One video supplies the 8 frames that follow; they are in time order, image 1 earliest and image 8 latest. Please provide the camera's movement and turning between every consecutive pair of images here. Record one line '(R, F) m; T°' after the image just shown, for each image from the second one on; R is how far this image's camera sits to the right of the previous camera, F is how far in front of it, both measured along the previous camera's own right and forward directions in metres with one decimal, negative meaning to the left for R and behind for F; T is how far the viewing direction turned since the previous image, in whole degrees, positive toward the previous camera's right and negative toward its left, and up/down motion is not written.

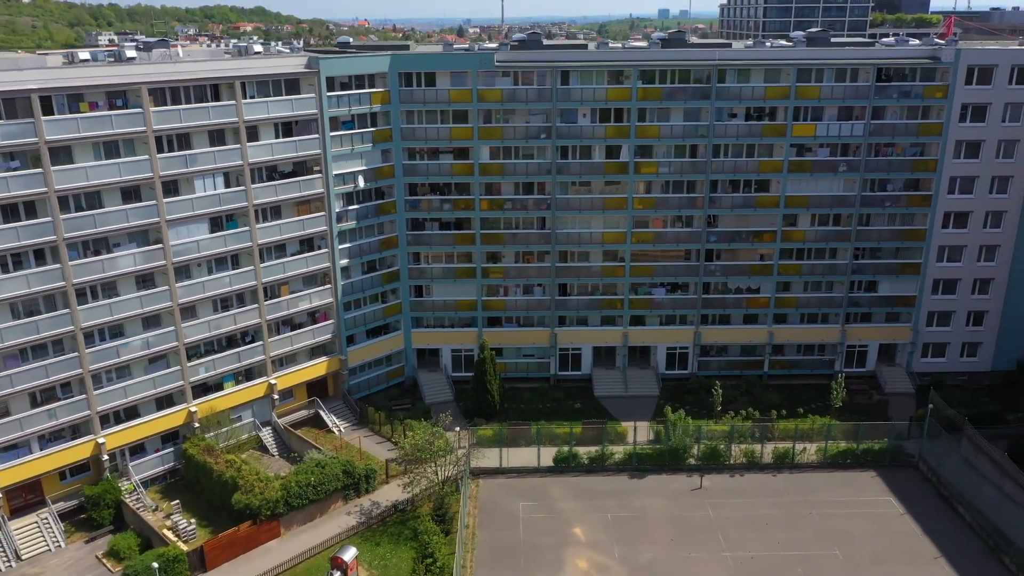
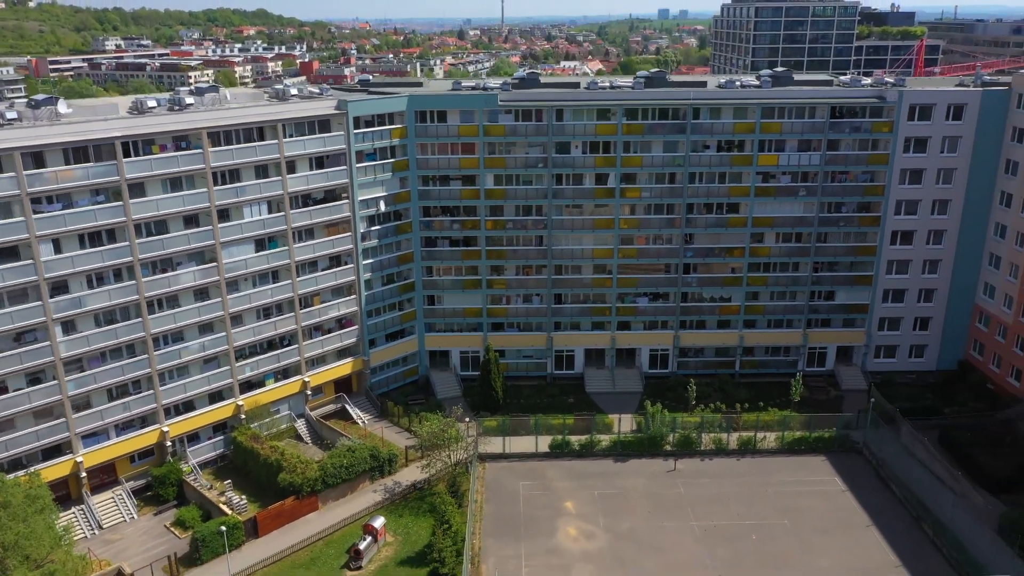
(-0.1, -5.5) m; 0°
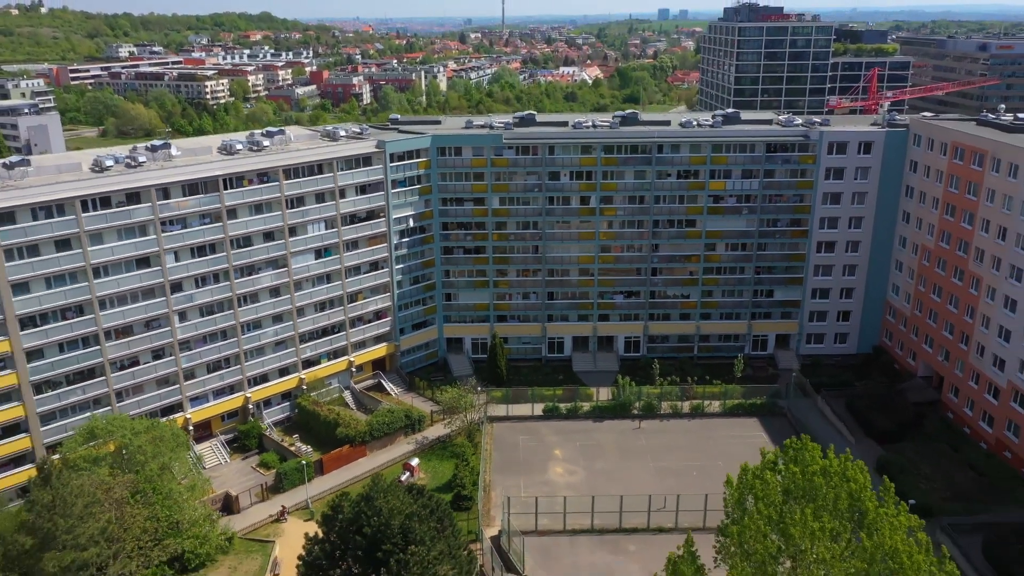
(-0.1, -11.2) m; 0°
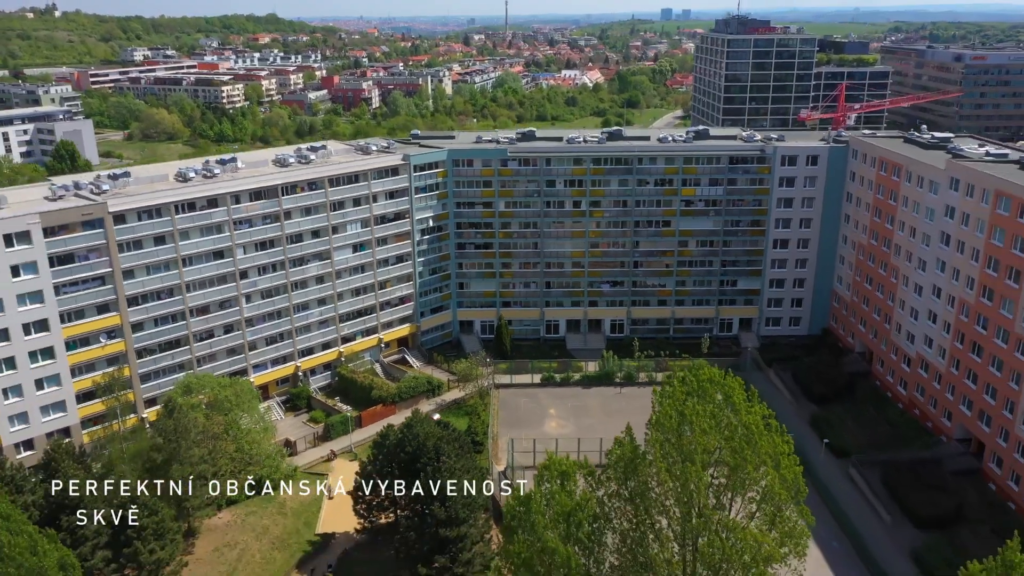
(0.0, -10.3) m; 0°
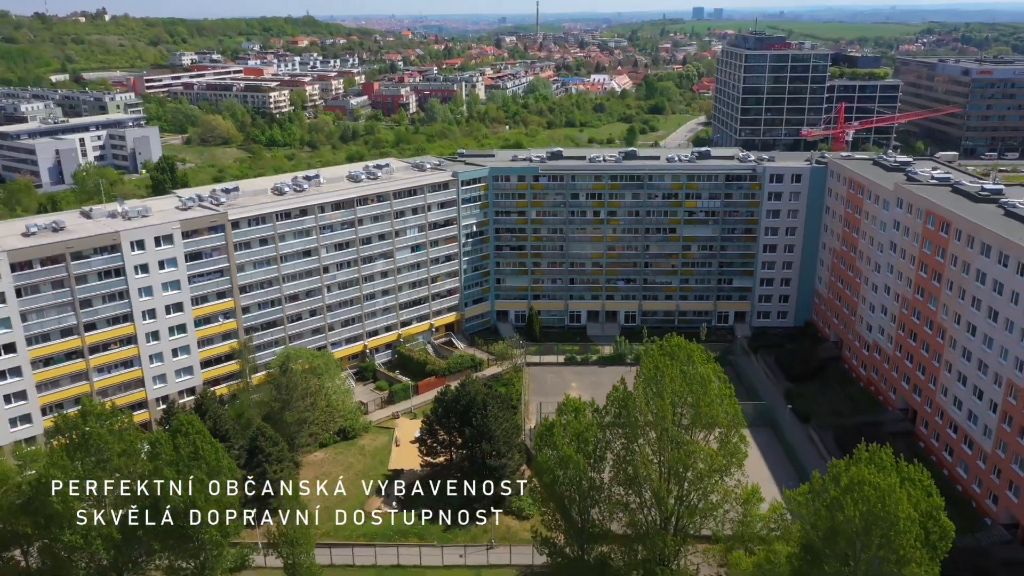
(-0.1, -12.6) m; -2°
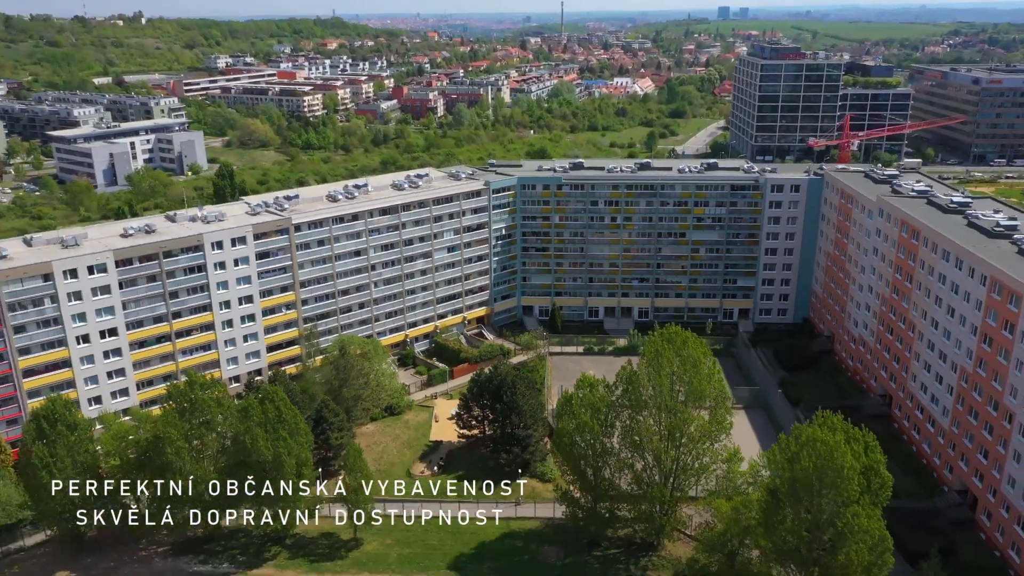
(-0.3, -8.7) m; -2°
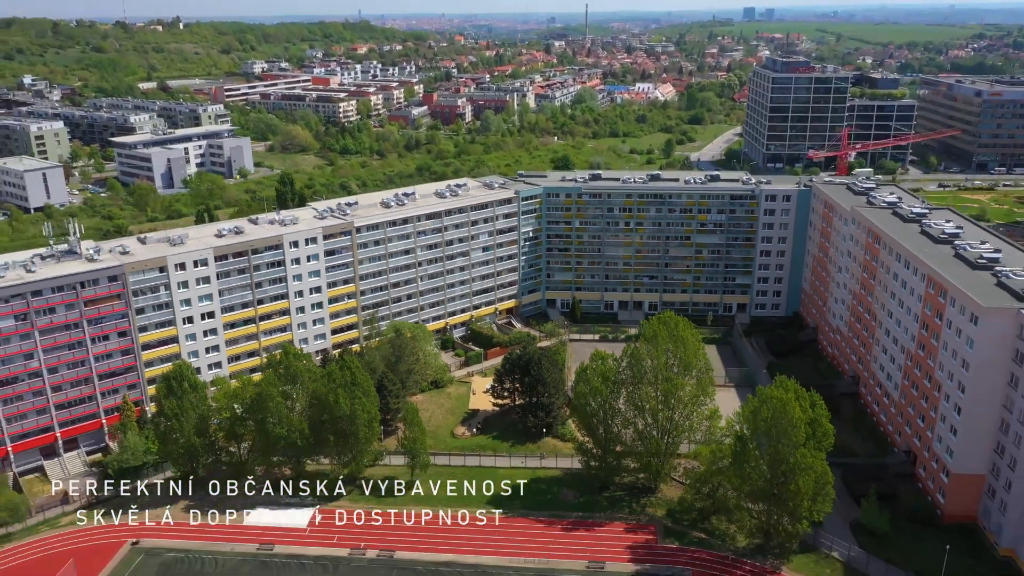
(-0.5, -12.7) m; -2°
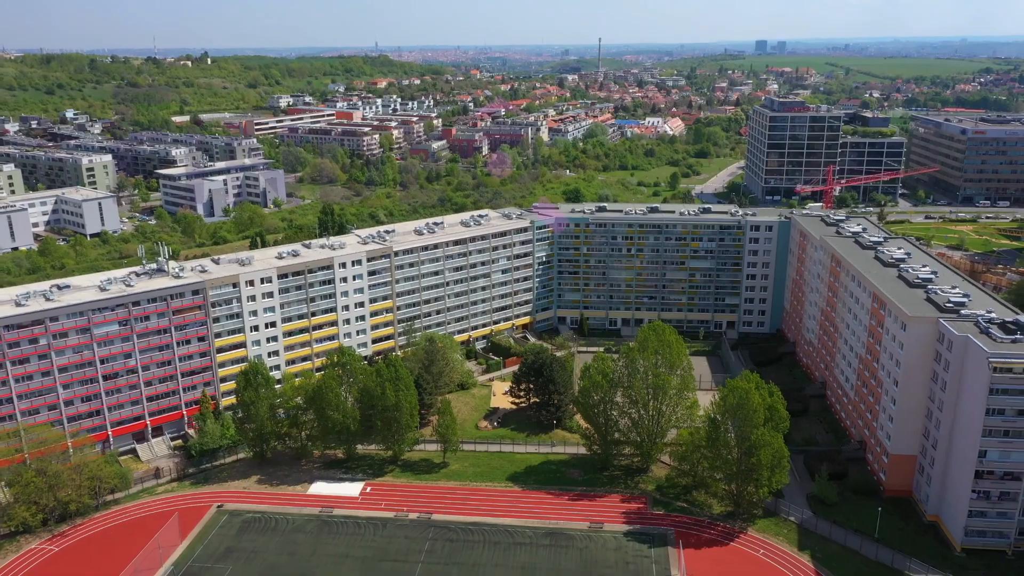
(-0.4, -13.4) m; -1°
